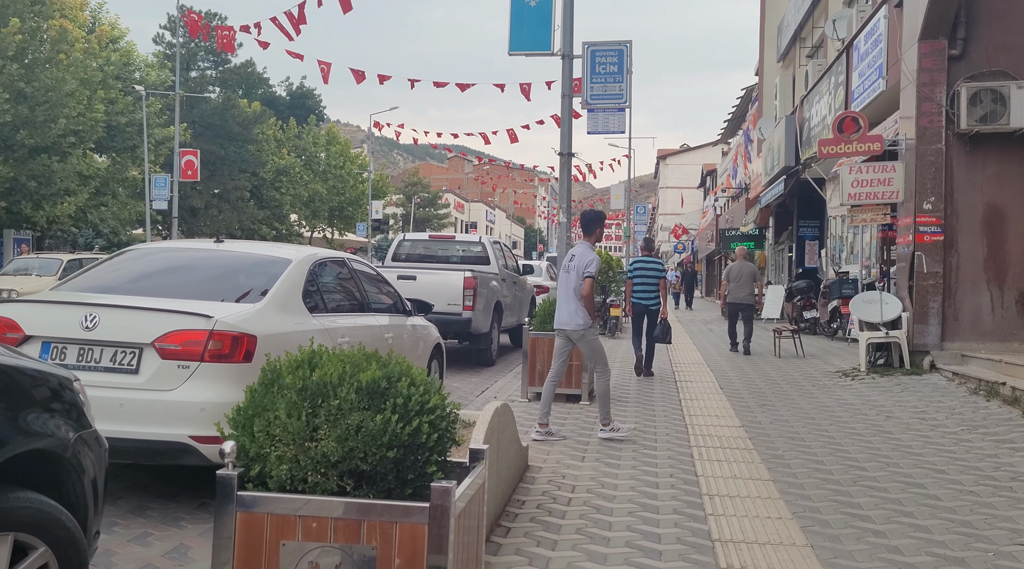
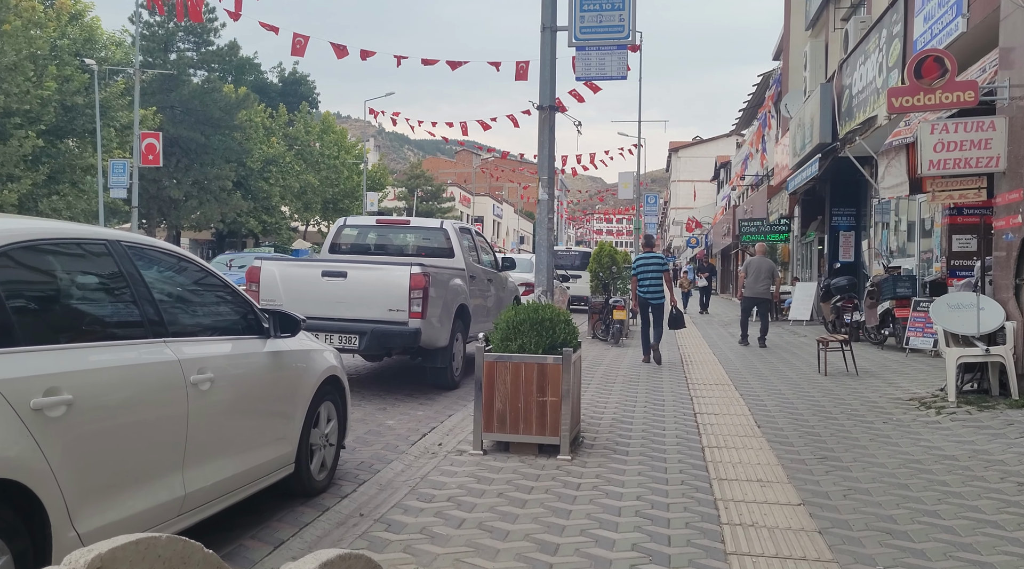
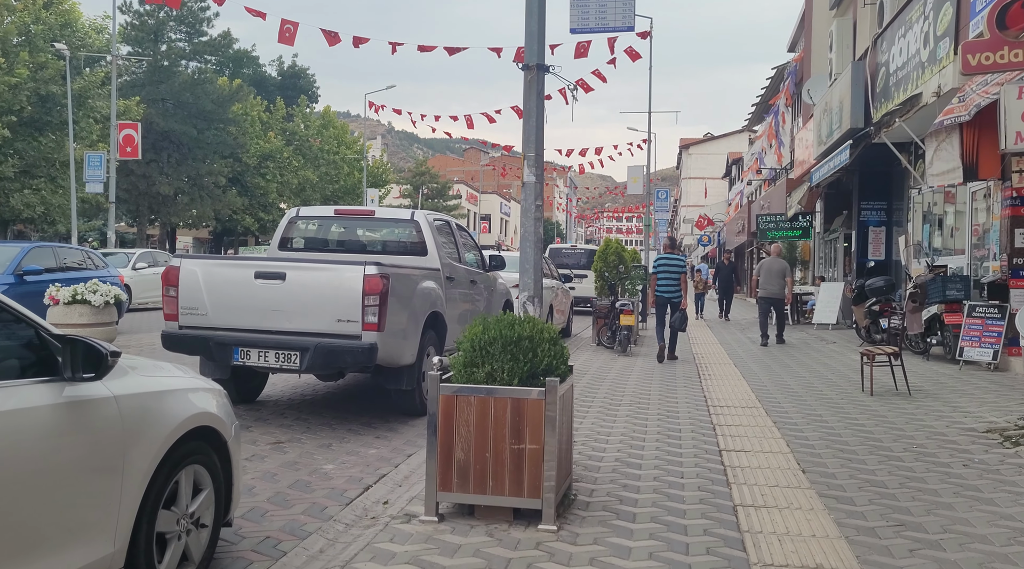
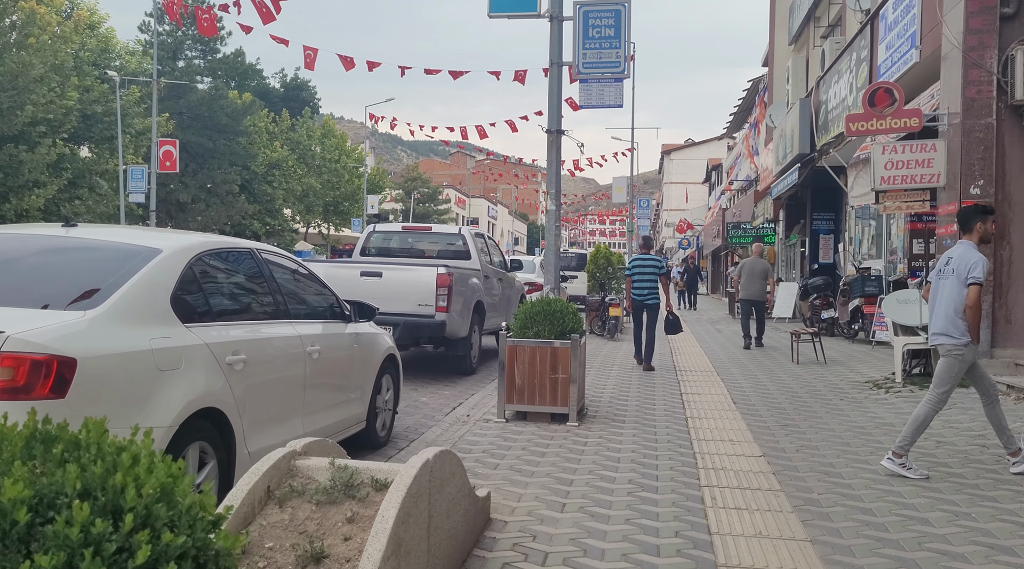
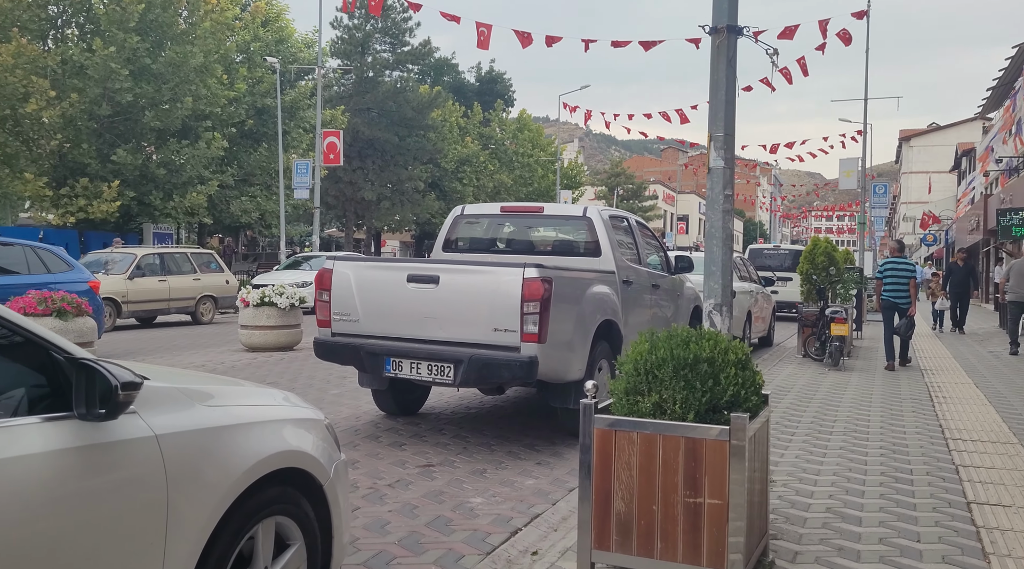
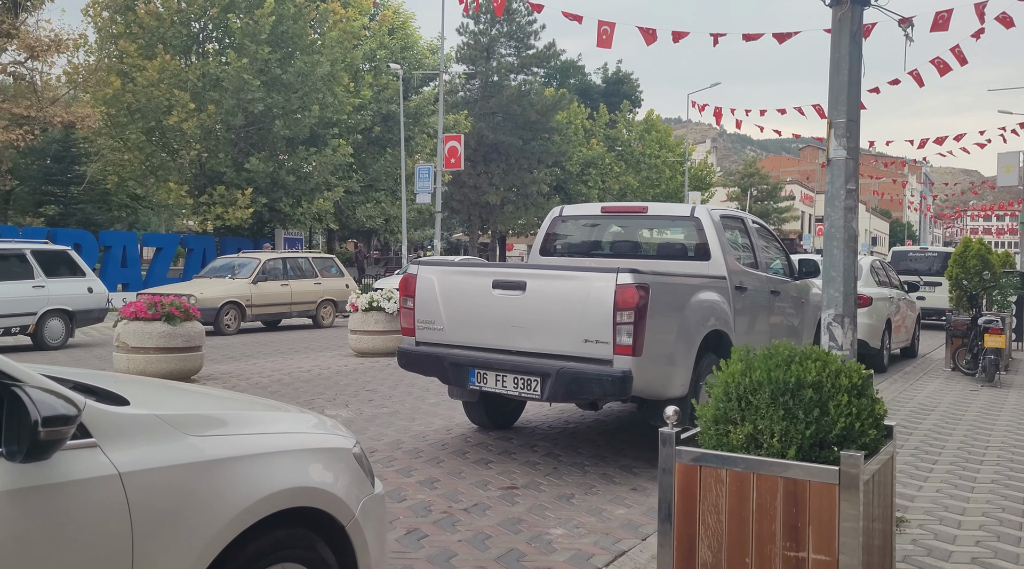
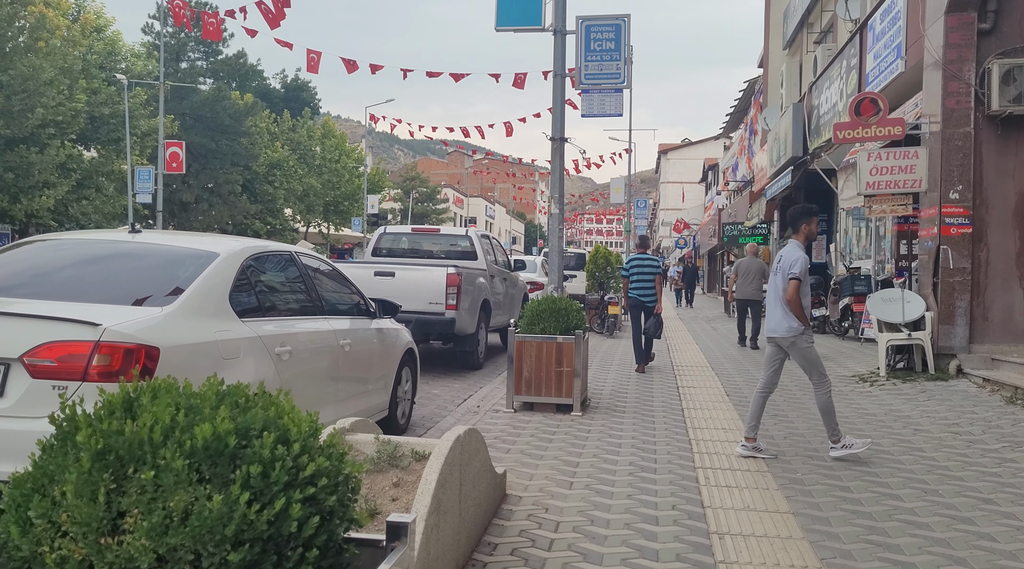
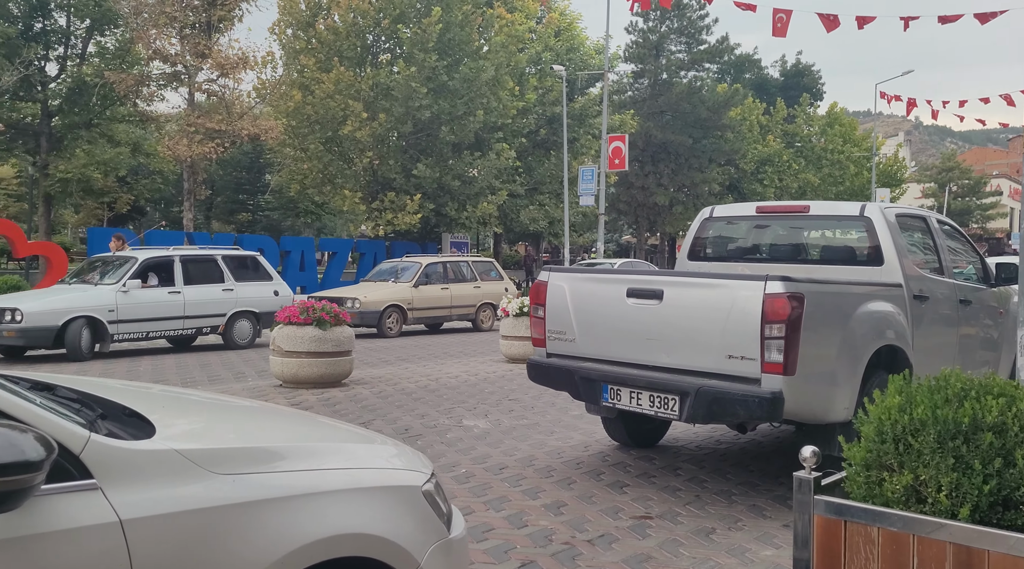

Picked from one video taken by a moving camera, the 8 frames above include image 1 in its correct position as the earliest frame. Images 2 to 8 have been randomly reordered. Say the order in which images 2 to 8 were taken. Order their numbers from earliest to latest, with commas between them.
7, 4, 2, 3, 5, 6, 8
